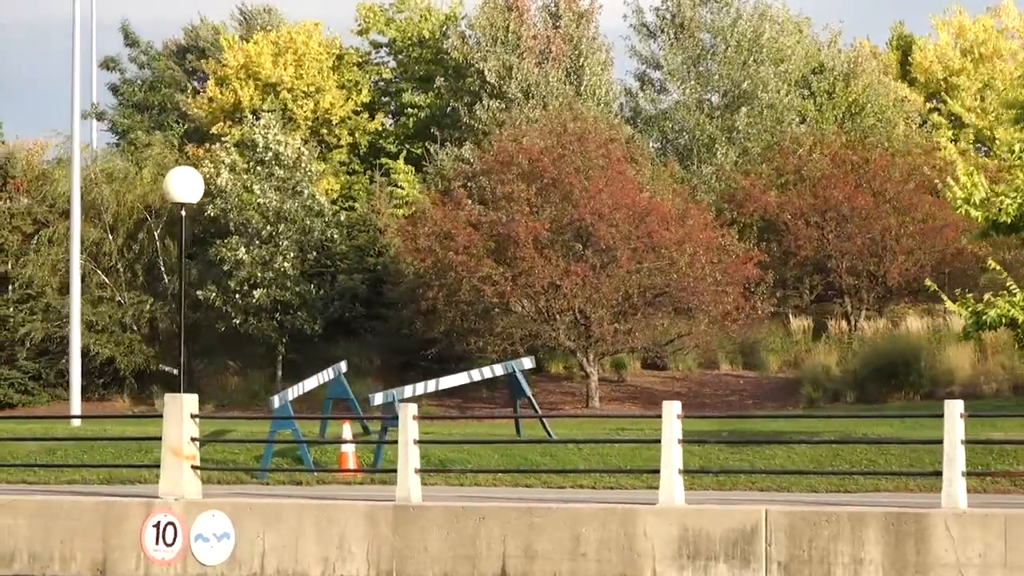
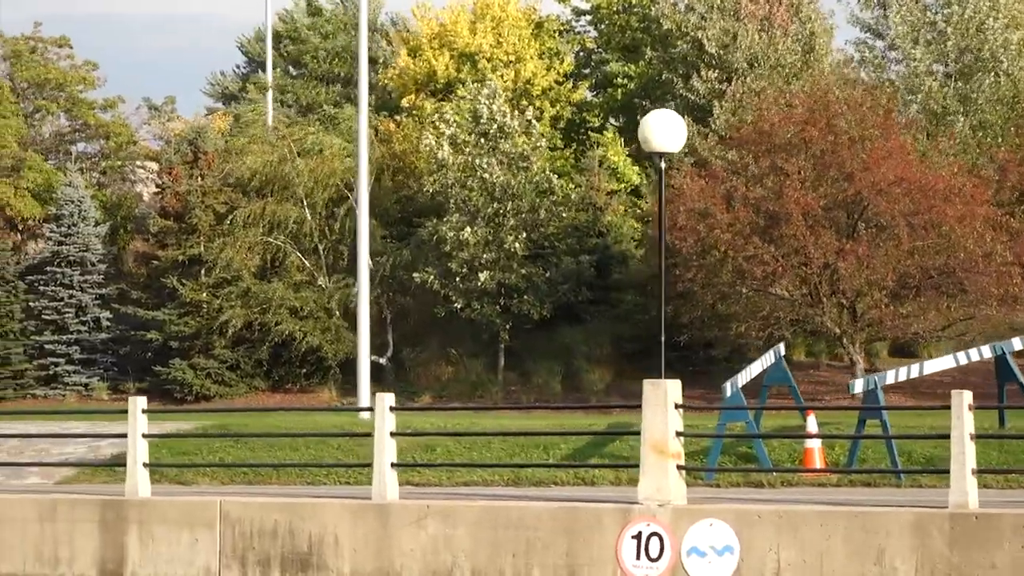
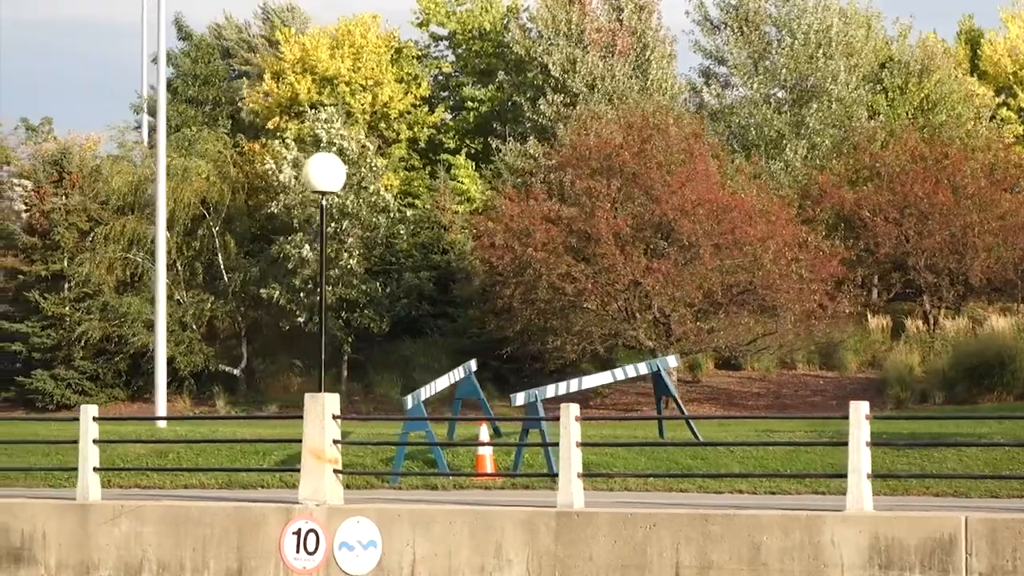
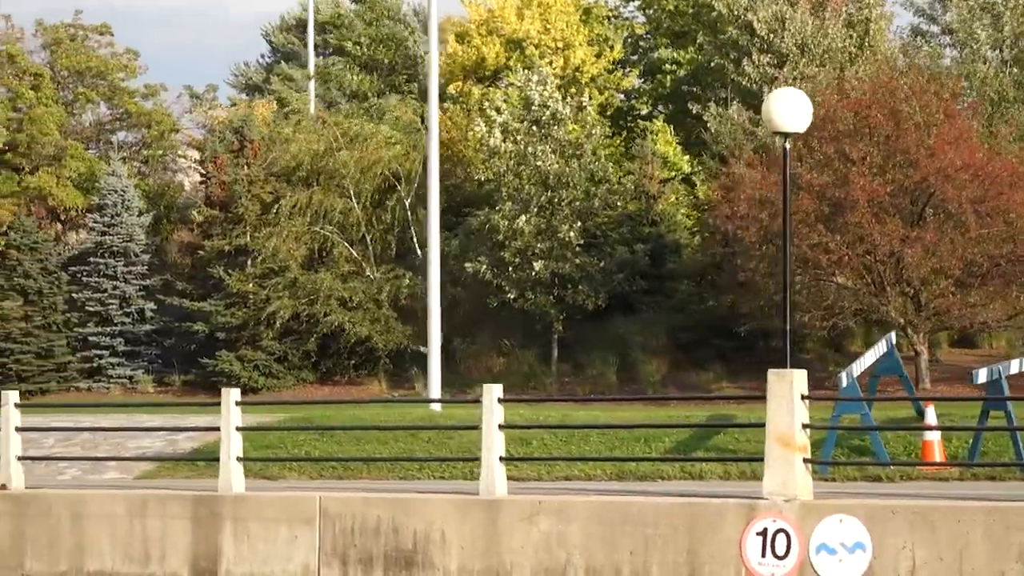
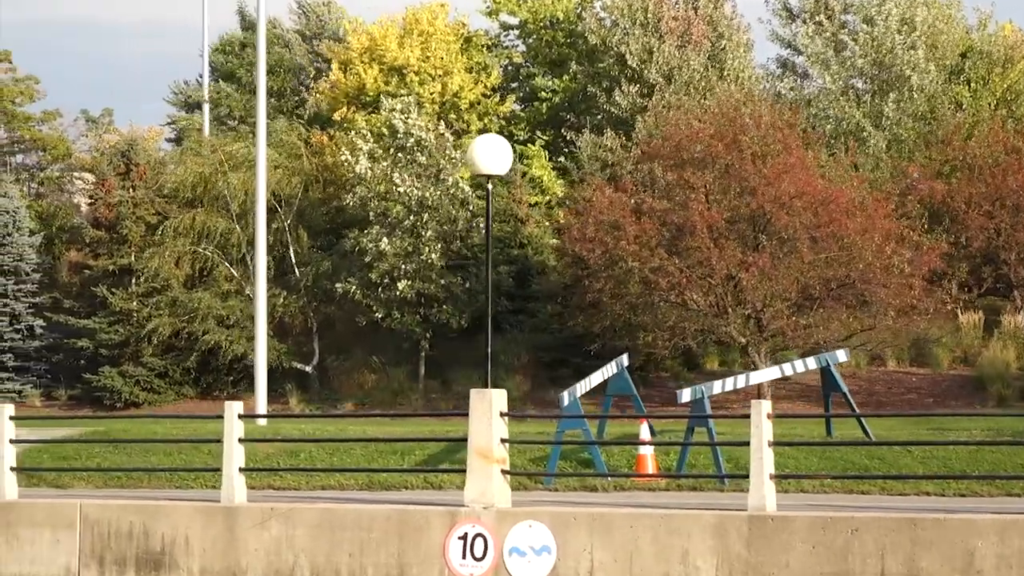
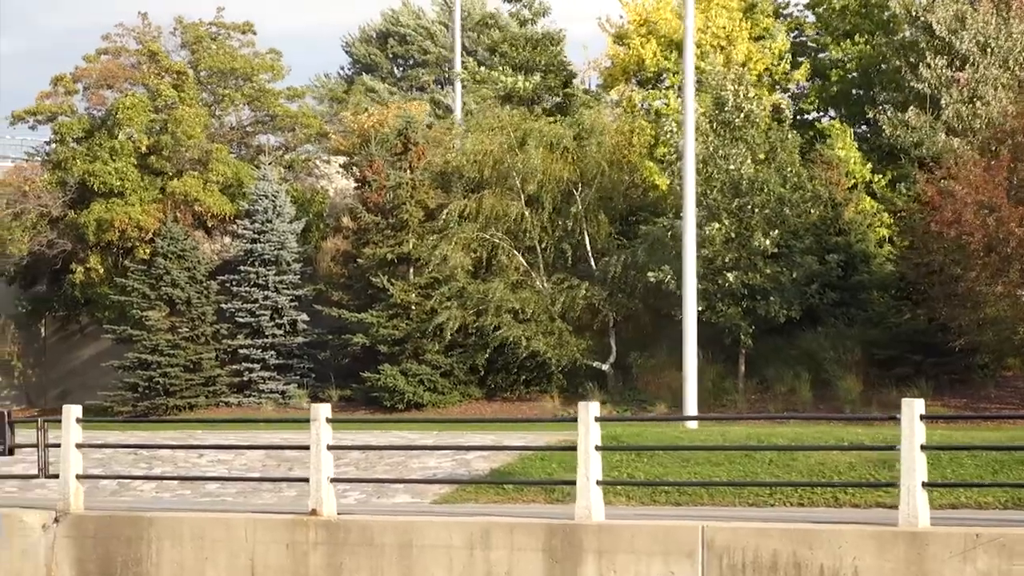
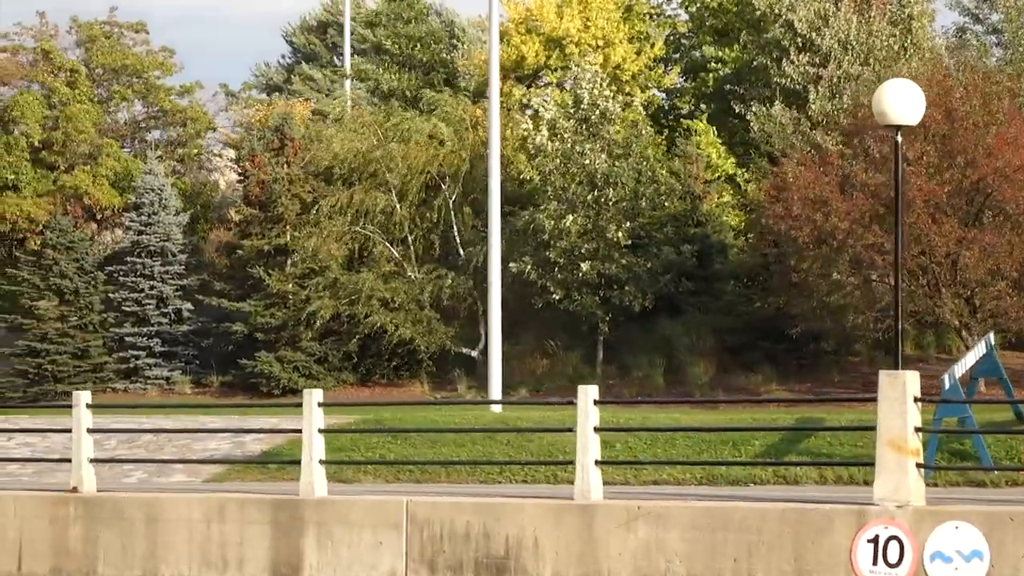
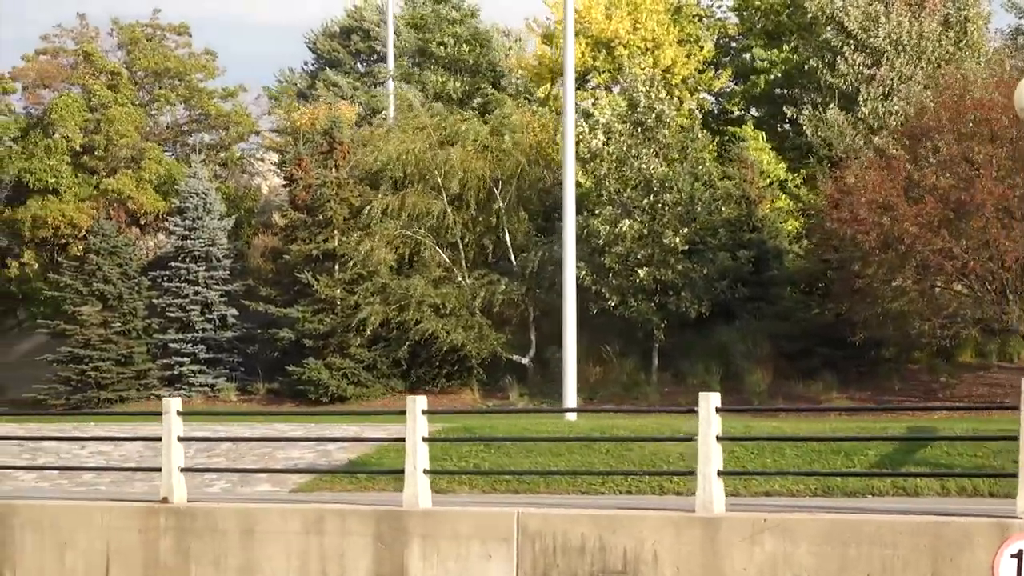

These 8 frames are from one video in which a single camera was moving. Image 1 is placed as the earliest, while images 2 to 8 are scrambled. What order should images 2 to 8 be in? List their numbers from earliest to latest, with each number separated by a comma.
3, 5, 2, 4, 7, 8, 6
